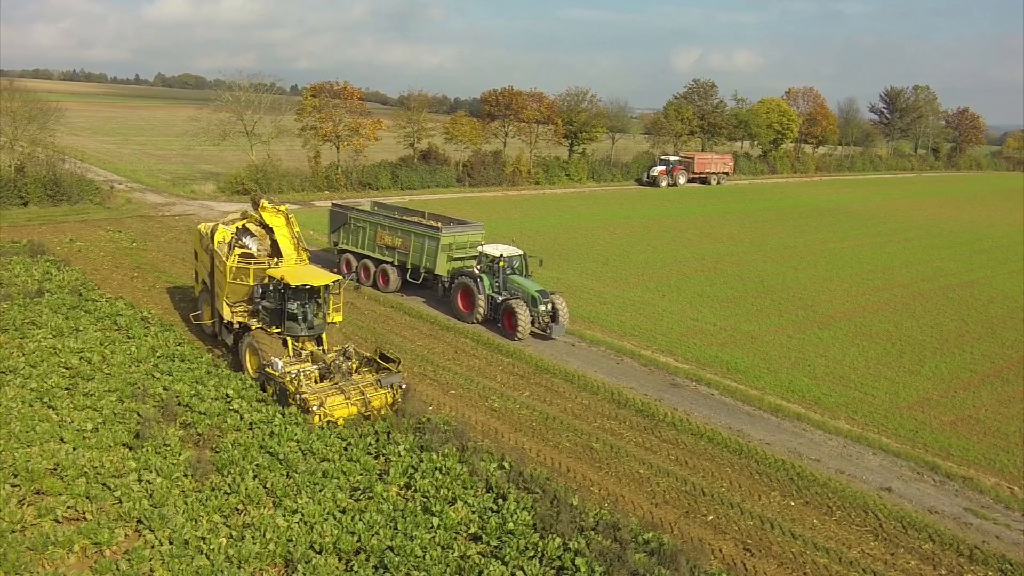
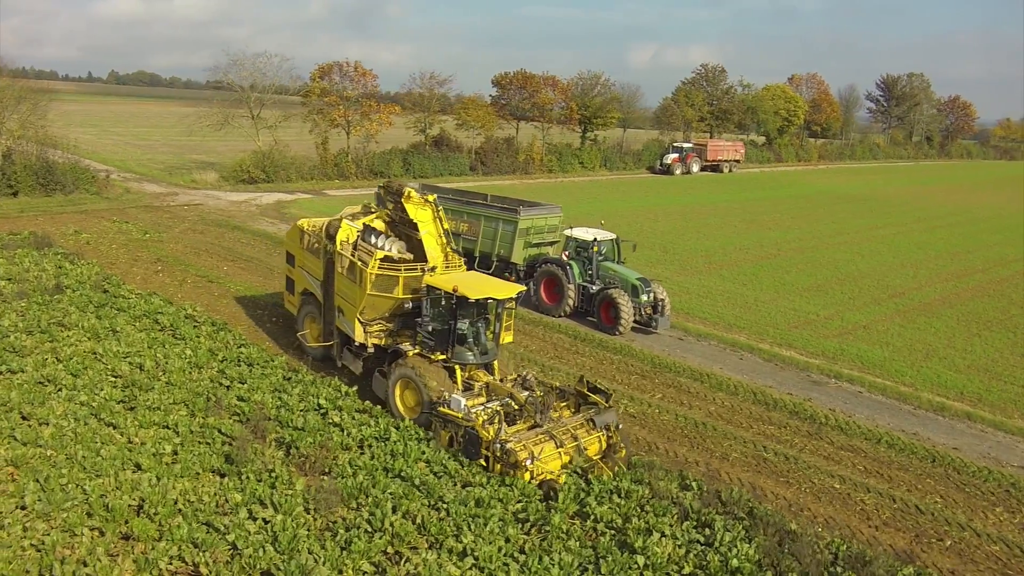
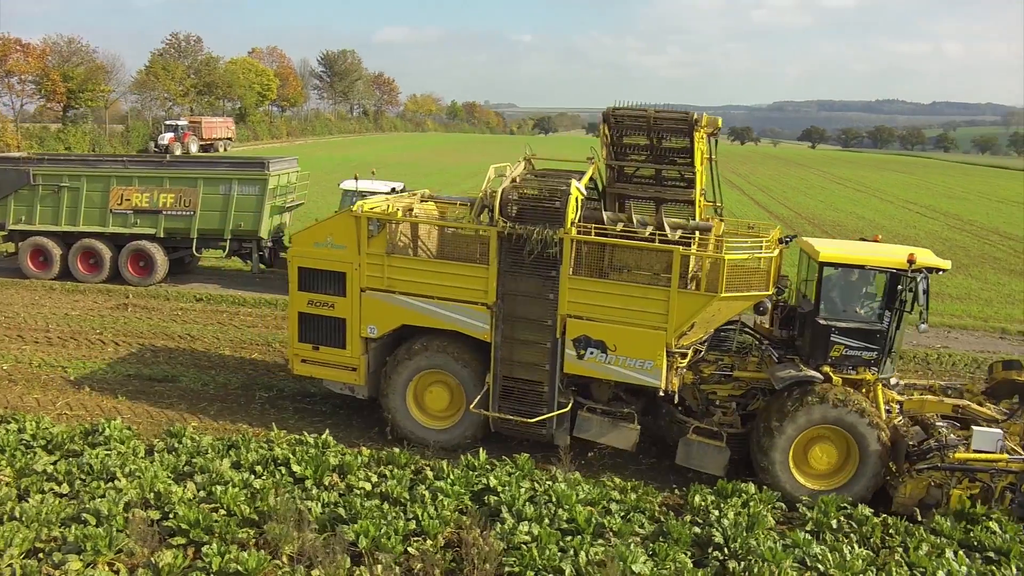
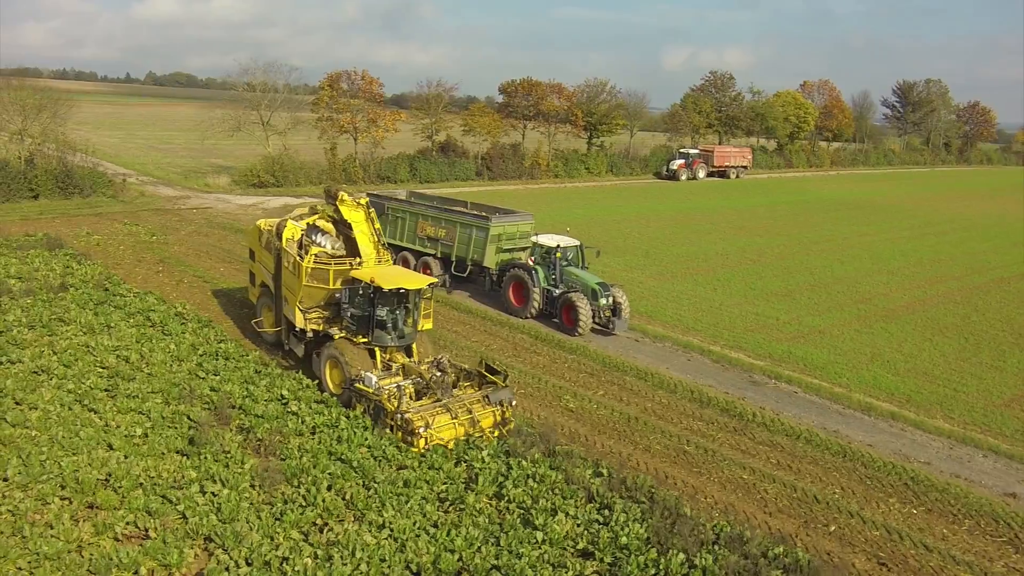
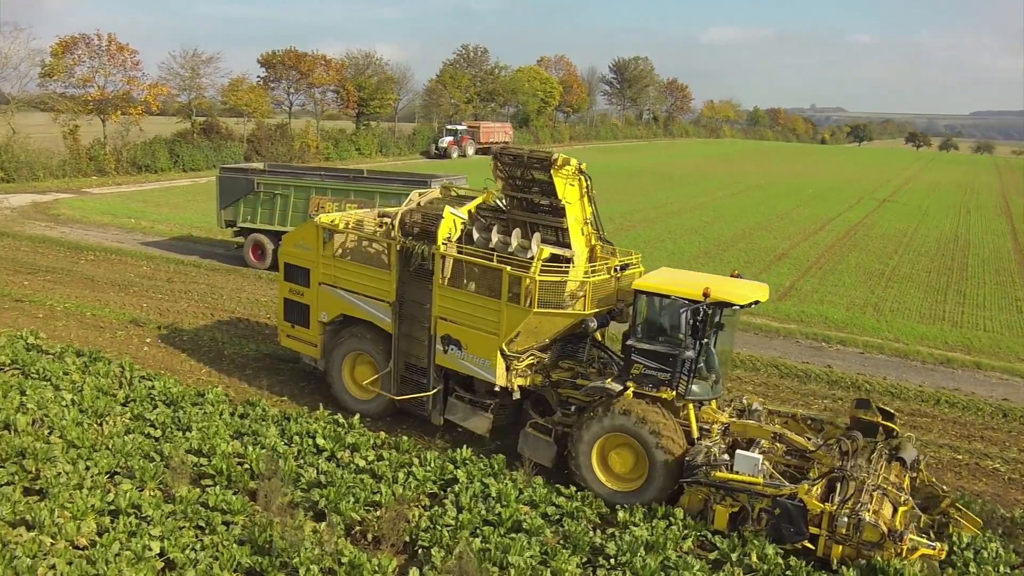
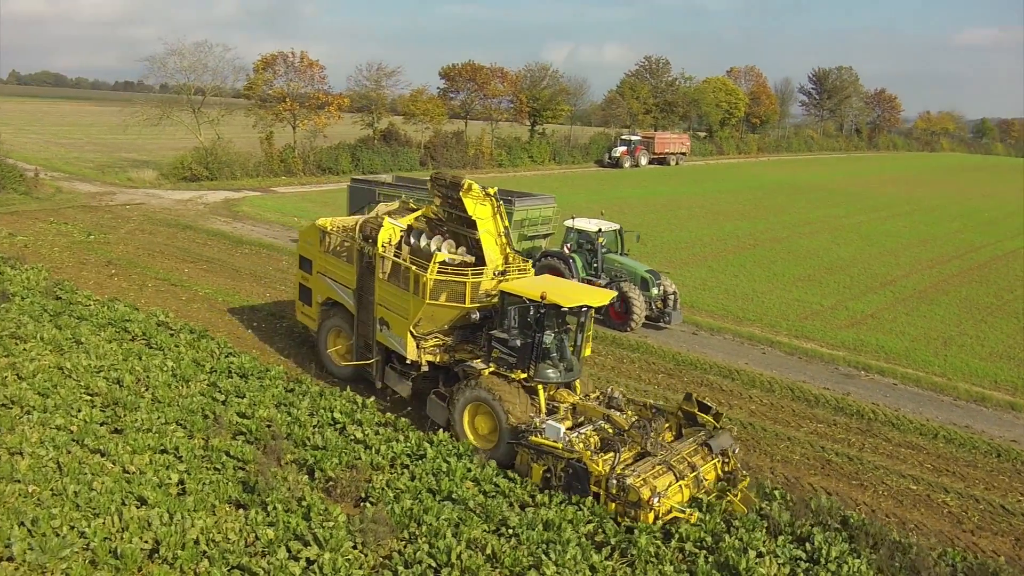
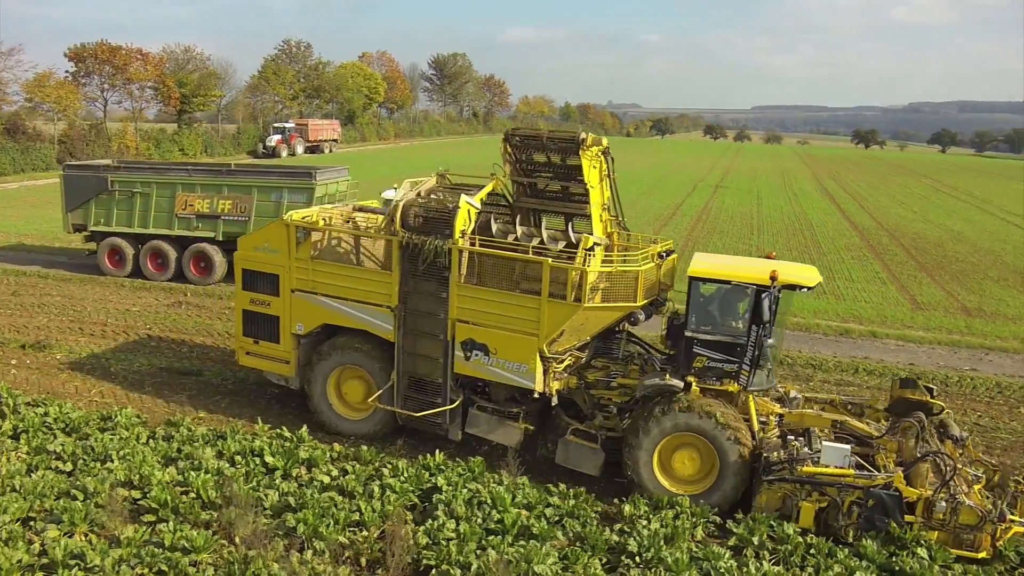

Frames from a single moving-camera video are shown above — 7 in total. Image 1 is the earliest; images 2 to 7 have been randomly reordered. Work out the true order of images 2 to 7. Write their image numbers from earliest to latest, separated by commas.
4, 2, 6, 5, 7, 3
